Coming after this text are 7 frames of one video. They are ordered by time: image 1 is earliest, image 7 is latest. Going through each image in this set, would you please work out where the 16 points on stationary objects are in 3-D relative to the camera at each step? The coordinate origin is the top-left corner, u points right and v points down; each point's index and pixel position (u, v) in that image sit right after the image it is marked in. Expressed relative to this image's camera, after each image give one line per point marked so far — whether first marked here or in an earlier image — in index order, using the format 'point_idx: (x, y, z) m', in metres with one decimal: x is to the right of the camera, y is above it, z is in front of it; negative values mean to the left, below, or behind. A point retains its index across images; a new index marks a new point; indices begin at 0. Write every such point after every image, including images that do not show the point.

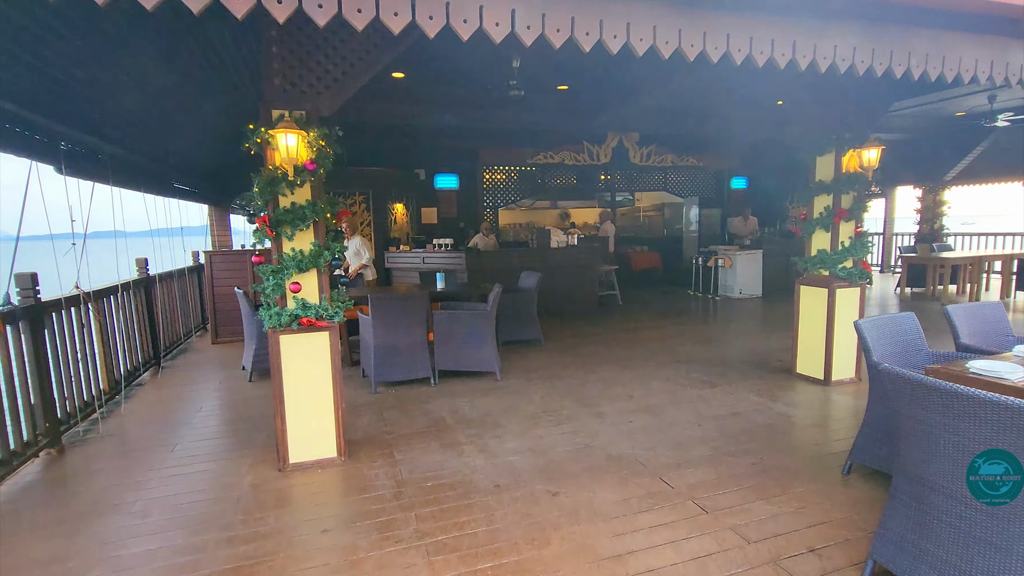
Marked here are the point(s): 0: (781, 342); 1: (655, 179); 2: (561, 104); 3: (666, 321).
0: (+3.0, -0.6, +5.7) m
1: (+3.0, +2.3, +11.0) m
2: (+0.7, +2.7, +7.4) m
3: (+2.2, -0.5, +7.3) m
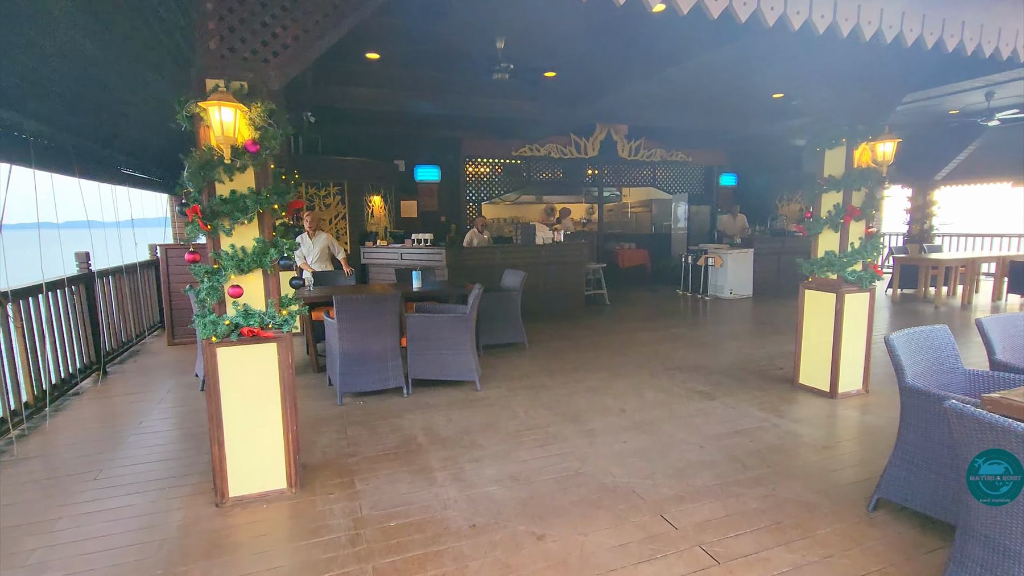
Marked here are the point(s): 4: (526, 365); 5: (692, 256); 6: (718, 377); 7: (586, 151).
0: (+2.8, -0.6, +5.4) m
1: (+2.7, +2.3, +10.7) m
2: (+0.5, +2.7, +7.0) m
3: (+1.9, -0.5, +6.9) m
4: (+0.1, -0.7, +4.9) m
5: (+3.2, +0.6, +9.3) m
6: (+1.8, -0.8, +4.5) m
7: (+1.4, +2.6, +9.9) m
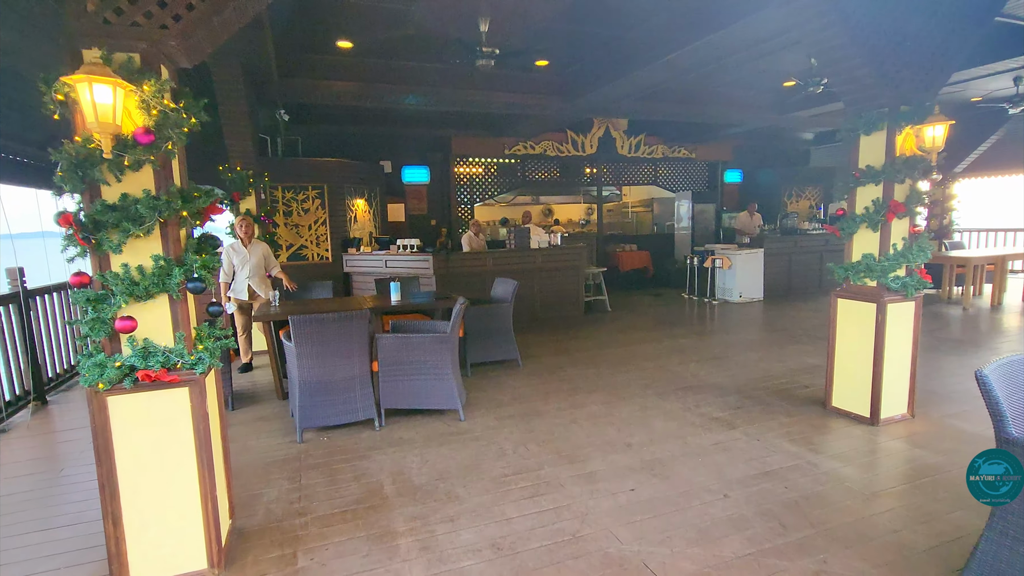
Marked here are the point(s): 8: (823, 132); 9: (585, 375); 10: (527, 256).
0: (+2.7, -0.7, +4.9) m
1: (+2.6, +2.3, +10.2) m
2: (+0.4, +2.6, +6.5) m
3: (+1.9, -0.5, +6.4) m
4: (+0.1, -0.8, +4.4) m
5: (+3.1, +0.5, +8.8) m
6: (+1.7, -0.8, +3.9) m
7: (+1.3, +2.5, +9.4) m
8: (+6.3, +3.2, +10.6) m
9: (+0.7, -0.8, +4.6) m
10: (+0.2, +0.4, +7.1) m
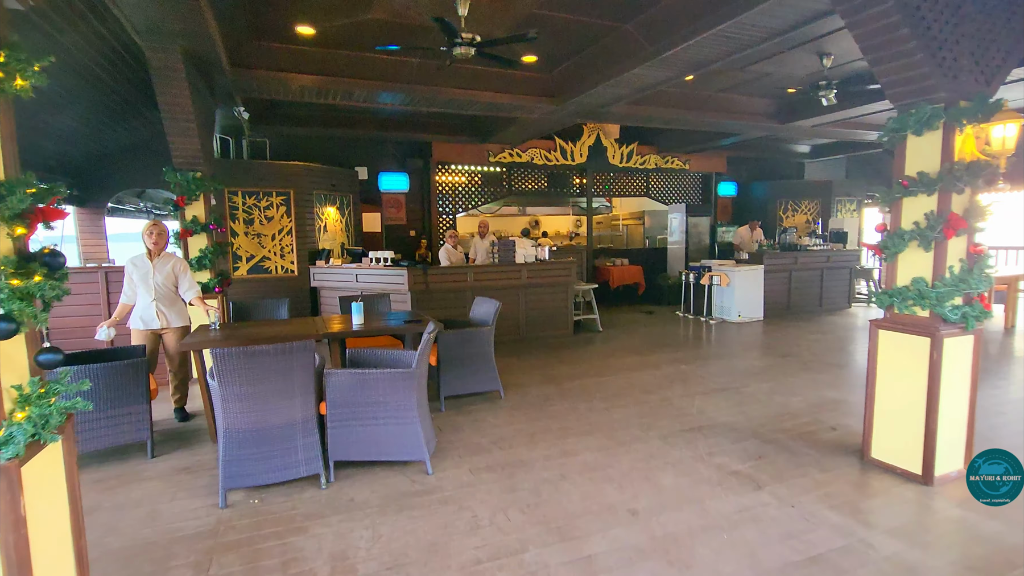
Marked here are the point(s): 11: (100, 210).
0: (+2.5, -0.9, +4.3) m
1: (+2.3, +2.0, +9.7) m
2: (+0.2, +2.4, +5.9) m
3: (+1.7, -0.8, +5.8) m
4: (-0.1, -1.0, +3.7) m
5: (+2.9, +0.2, +8.2) m
6: (+1.6, -1.0, +3.3) m
7: (+1.0, +2.2, +8.9) m
8: (+6.1, +2.8, +10.2) m
9: (+0.5, -1.0, +4.0) m
10: (0.0, +0.2, +6.5) m
11: (-5.1, +1.0, +6.4) m
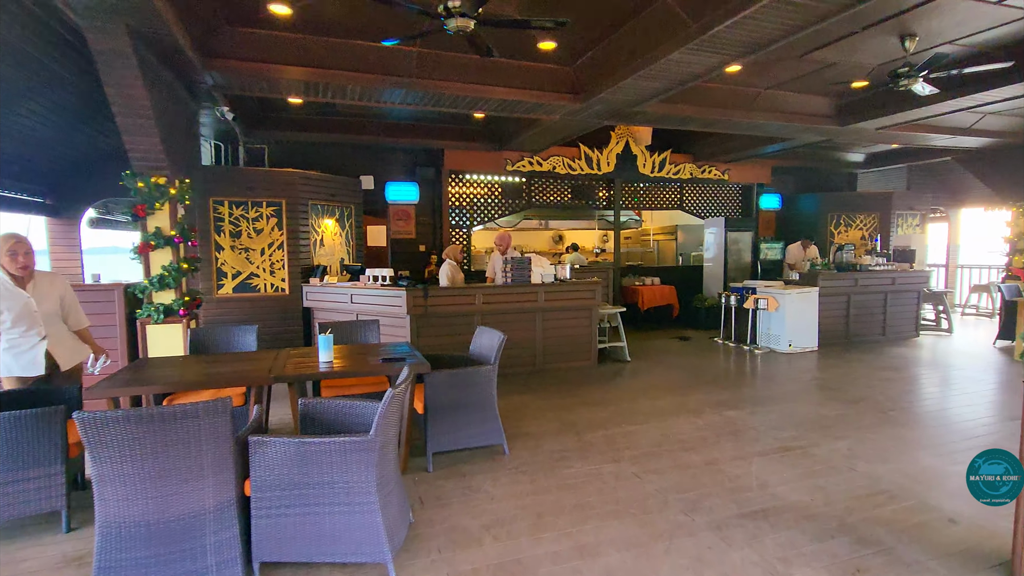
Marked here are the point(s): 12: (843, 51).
0: (+2.6, -1.1, +3.3) m
1: (+2.7, +1.6, +8.8) m
2: (+0.4, +2.1, +5.2) m
3: (+1.8, -1.0, +4.9) m
4: (-0.1, -1.2, +2.9) m
5: (+3.1, -0.1, +7.3) m
6: (+1.5, -1.2, +2.4) m
7: (+1.3, +1.9, +8.1) m
8: (+6.4, +2.4, +9.1) m
9: (+0.5, -1.2, +3.2) m
10: (+0.2, 0.0, +5.6) m
11: (-4.9, +0.8, +5.8) m
12: (+2.9, +2.1, +4.6) m
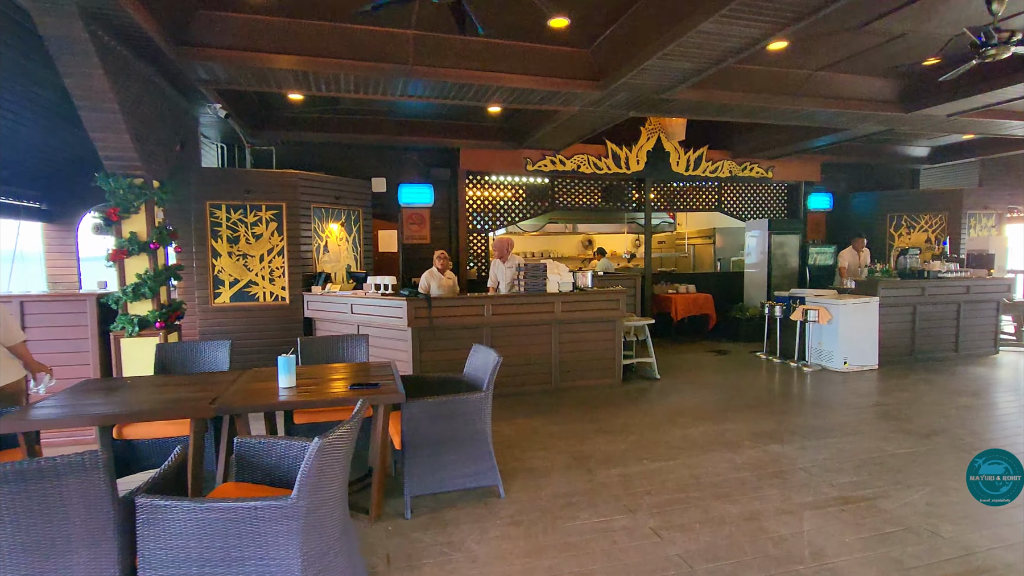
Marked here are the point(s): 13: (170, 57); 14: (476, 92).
0: (+2.5, -1.2, +2.6) m
1: (+3.0, +1.5, +8.0) m
2: (+0.5, +2.0, +4.6) m
3: (+1.8, -1.1, +4.2) m
4: (-0.1, -1.2, +2.3) m
5: (+3.4, -0.2, +6.5) m
6: (+1.4, -1.3, +1.8) m
7: (+1.6, +1.8, +7.4) m
8: (+6.8, +2.3, +8.2) m
9: (+0.5, -1.2, +2.6) m
10: (+0.3, -0.1, +5.1) m
11: (-4.8, +0.7, +5.6) m
12: (+3.0, +2.0, +3.9) m
13: (-2.5, +1.6, +3.7) m
14: (-0.3, +1.8, +4.7) m
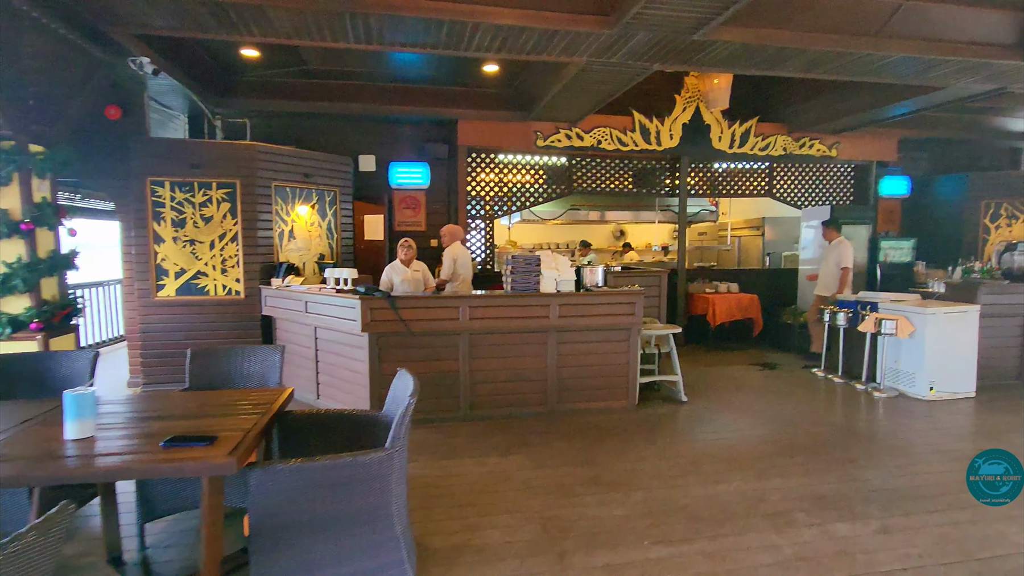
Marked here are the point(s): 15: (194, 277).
0: (+2.2, -1.3, +1.4) m
1: (+3.2, +1.5, +6.7) m
2: (+0.4, +2.0, +3.5) m
3: (+1.6, -1.1, +3.1) m
4: (-0.5, -1.3, +1.4) m
5: (+3.4, -0.2, +5.2) m
6: (+1.0, -1.3, +0.6) m
7: (+1.7, +1.8, +6.2) m
8: (+7.0, +2.2, +6.5) m
9: (+0.1, -1.3, +1.6) m
10: (+0.2, -0.1, +4.0) m
11: (-4.8, +0.8, +5.0) m
12: (+2.8, +1.9, +2.6) m
13: (-2.6, +1.7, +2.9) m
14: (-0.4, +1.8, +3.6) m
15: (-2.9, +0.1, +4.8) m
